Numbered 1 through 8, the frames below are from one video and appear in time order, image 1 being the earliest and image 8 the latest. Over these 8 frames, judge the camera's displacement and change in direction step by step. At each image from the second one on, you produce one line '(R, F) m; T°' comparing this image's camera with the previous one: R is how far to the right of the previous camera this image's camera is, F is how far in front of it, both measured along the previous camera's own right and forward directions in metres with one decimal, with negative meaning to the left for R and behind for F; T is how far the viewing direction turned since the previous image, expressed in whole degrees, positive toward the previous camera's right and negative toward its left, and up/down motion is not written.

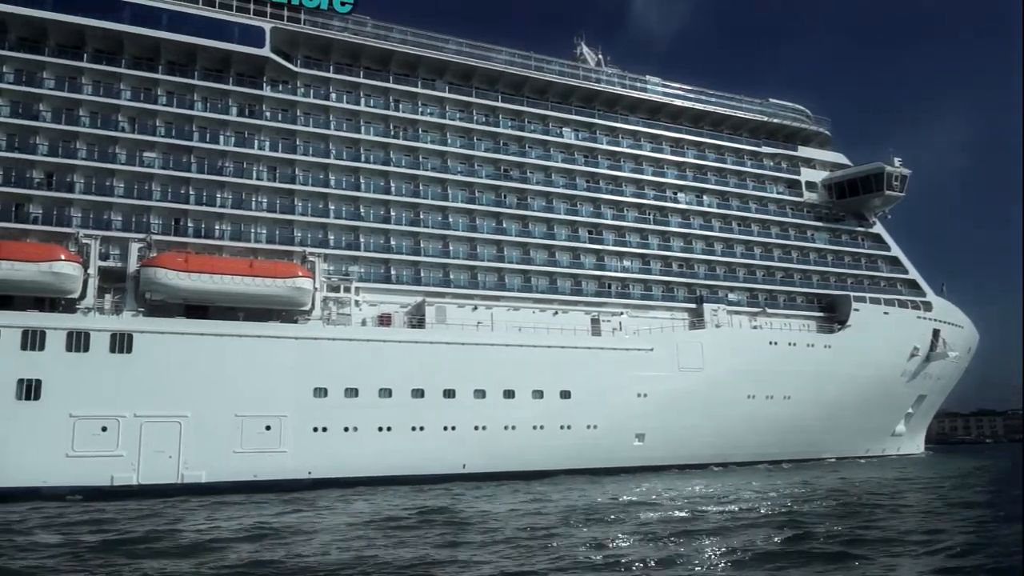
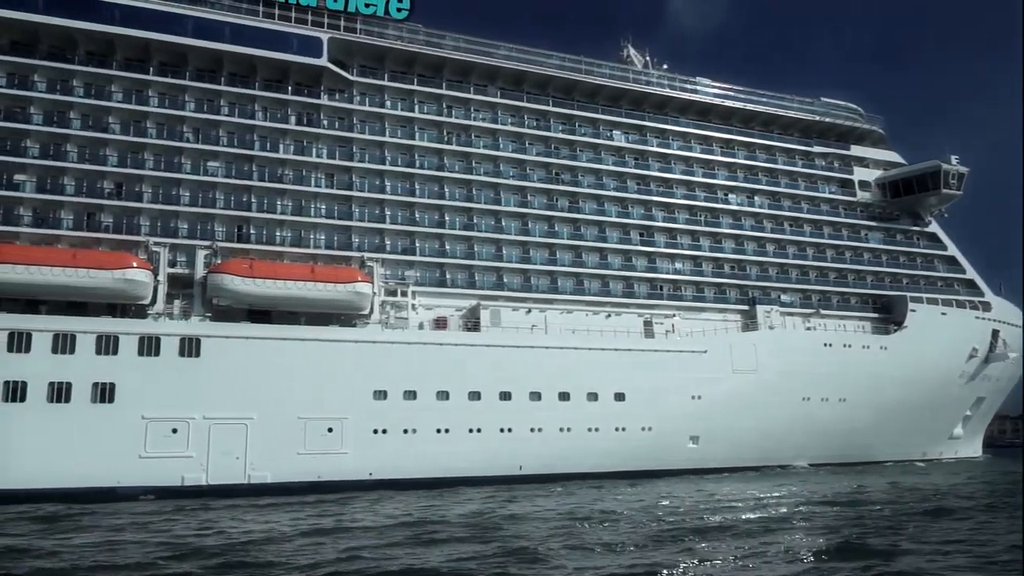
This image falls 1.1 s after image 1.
(-0.4, -0.2) m; -3°
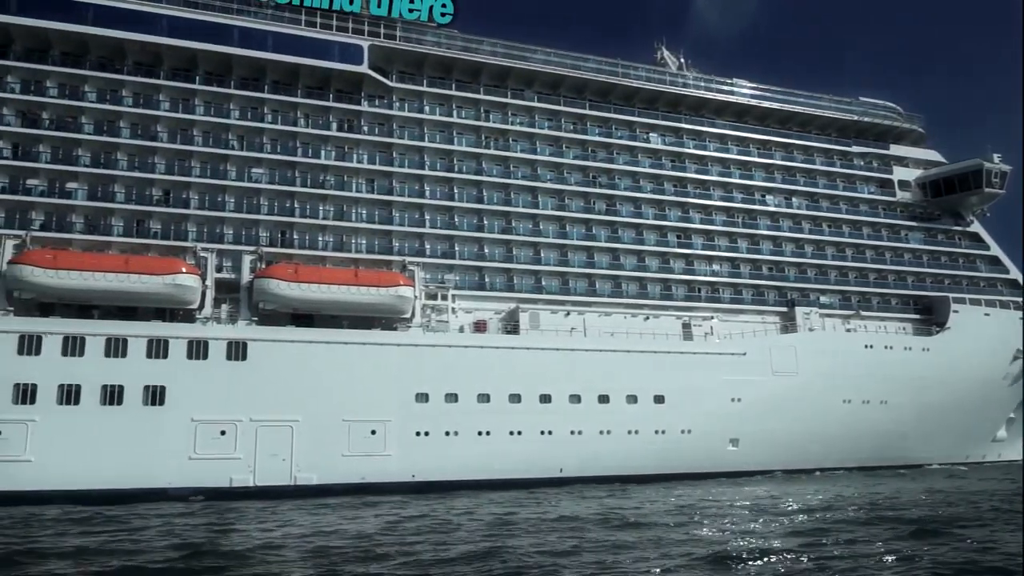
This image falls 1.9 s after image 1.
(-0.3, -0.1) m; -2°
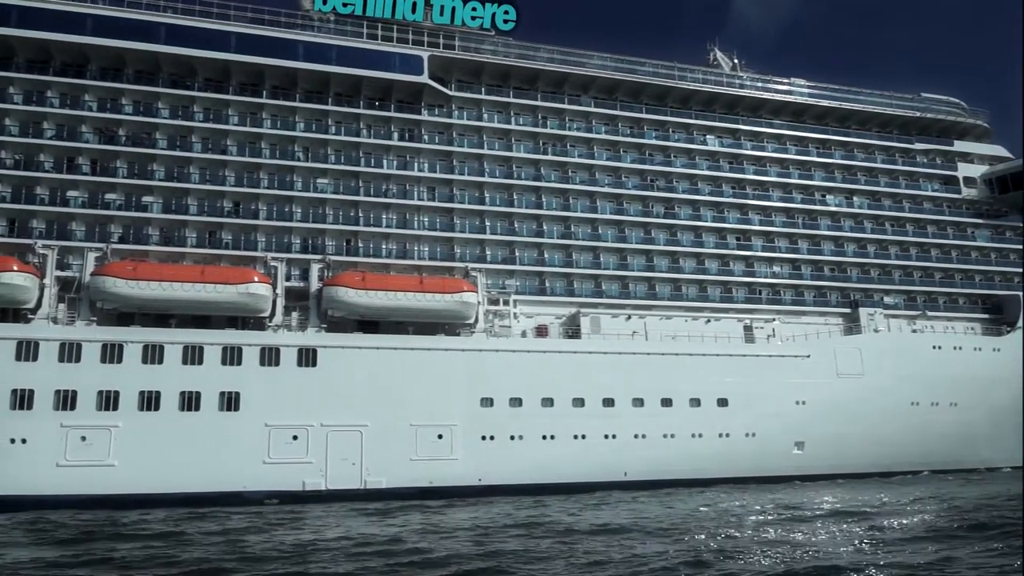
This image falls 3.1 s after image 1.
(-0.4, -0.1) m; -3°
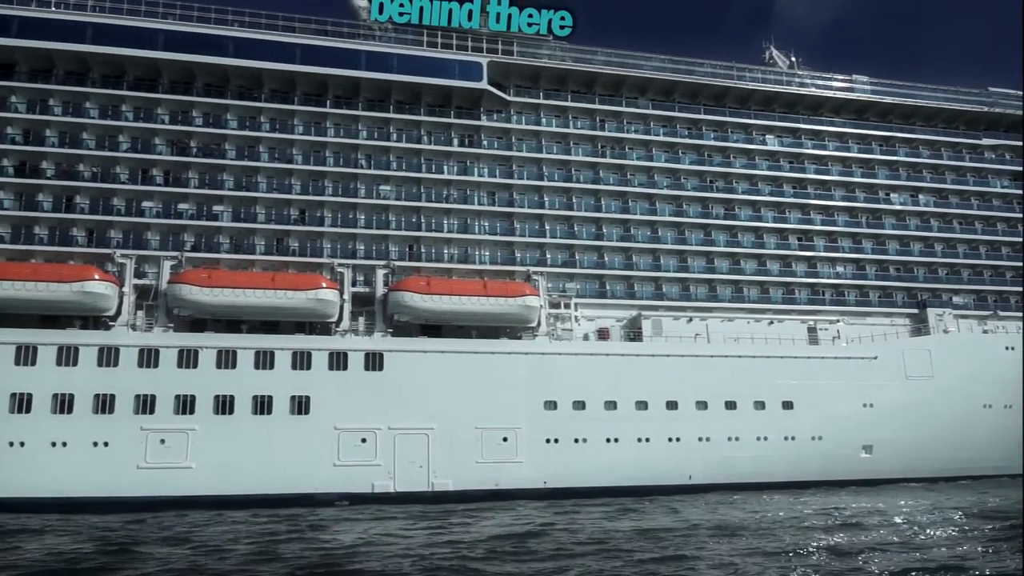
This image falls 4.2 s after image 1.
(-0.4, -0.1) m; -3°
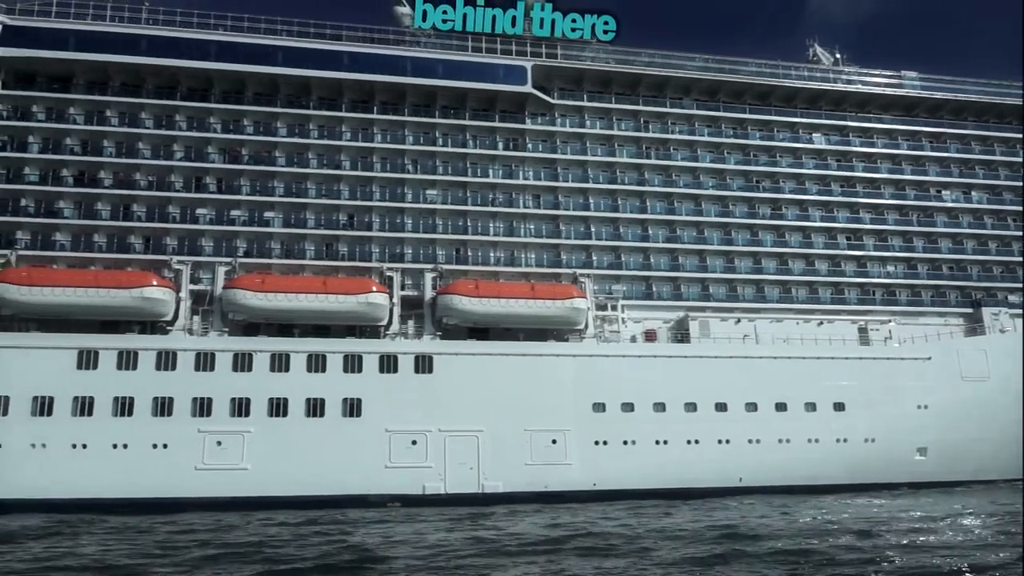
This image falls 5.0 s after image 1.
(-0.3, -0.1) m; -2°
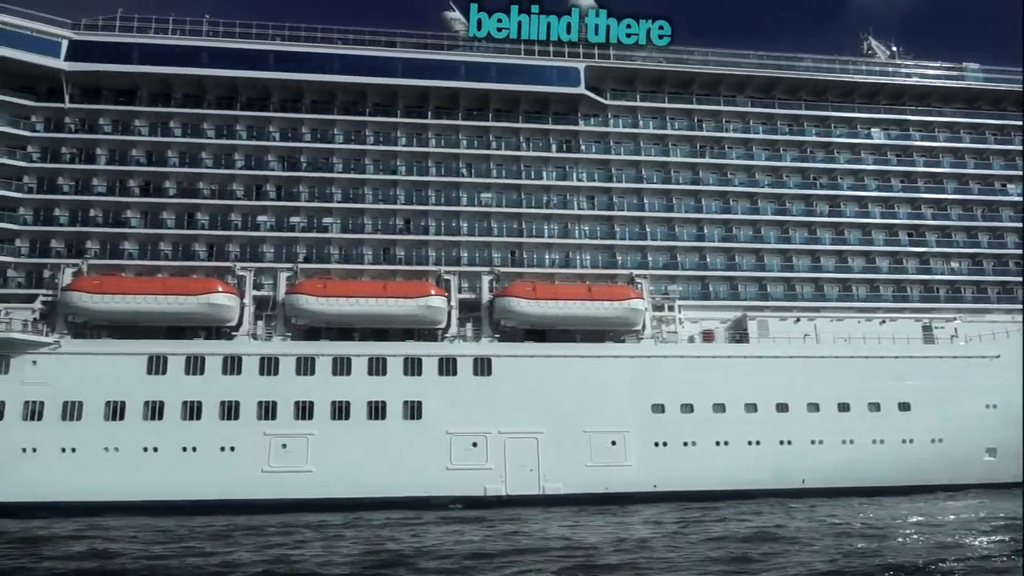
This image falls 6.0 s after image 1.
(-0.4, 0.0) m; -3°
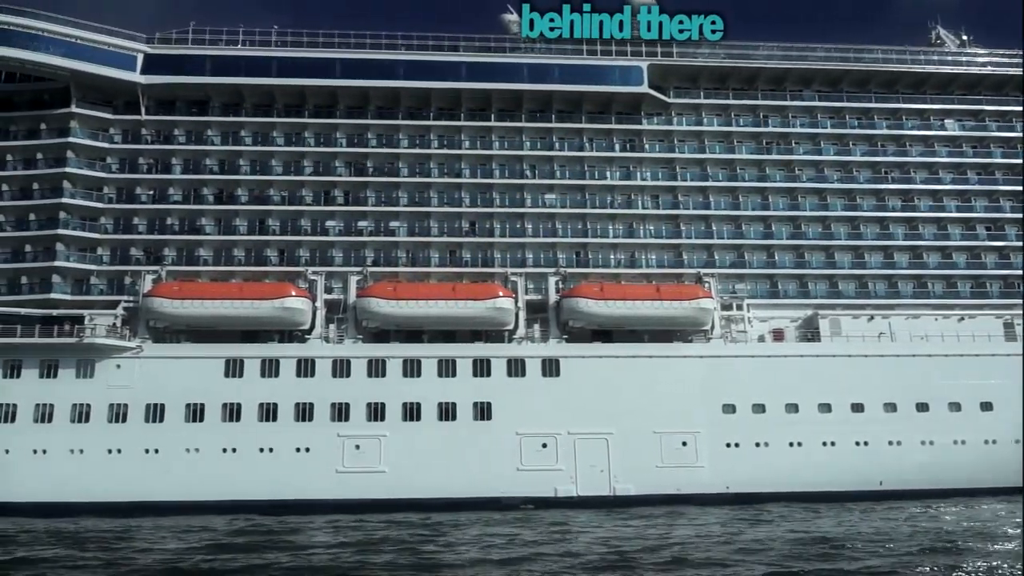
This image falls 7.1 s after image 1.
(-0.4, 0.0) m; -4°
